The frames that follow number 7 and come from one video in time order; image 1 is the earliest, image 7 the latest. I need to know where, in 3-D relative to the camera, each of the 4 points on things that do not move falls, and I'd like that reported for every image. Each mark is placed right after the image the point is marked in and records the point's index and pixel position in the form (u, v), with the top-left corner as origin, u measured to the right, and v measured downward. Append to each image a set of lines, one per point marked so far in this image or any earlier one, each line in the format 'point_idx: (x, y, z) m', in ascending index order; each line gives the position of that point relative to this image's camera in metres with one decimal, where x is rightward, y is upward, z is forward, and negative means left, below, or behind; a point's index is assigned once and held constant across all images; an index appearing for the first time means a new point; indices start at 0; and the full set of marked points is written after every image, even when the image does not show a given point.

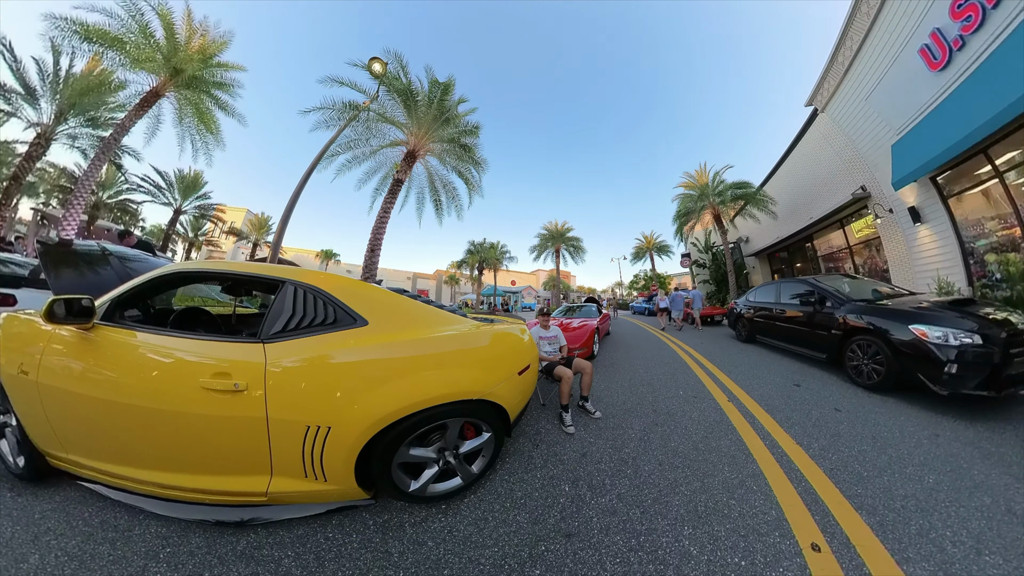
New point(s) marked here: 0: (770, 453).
0: (+2.4, -1.5, +3.1) m
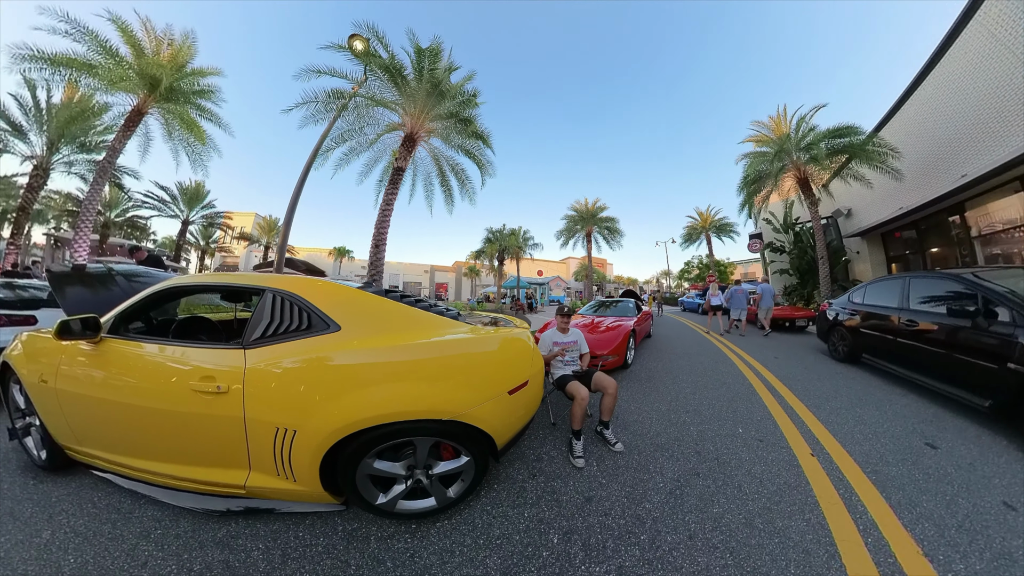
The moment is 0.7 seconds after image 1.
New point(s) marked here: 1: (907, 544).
0: (+2.1, -1.5, +2.1) m
1: (+2.4, -1.5, +2.1) m
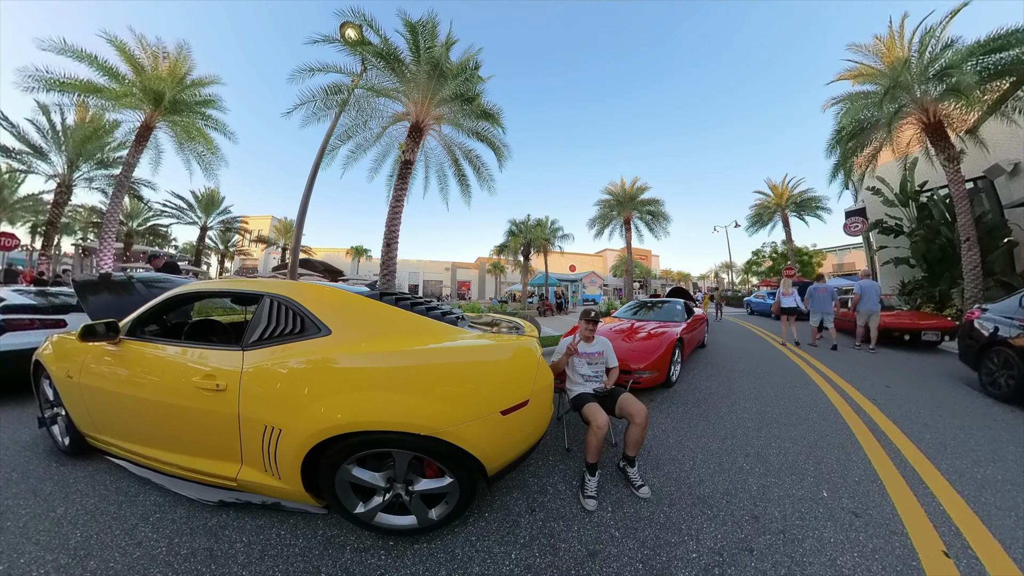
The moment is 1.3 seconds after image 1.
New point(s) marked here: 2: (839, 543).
0: (+1.9, -1.6, +1.2) m
1: (+2.1, -1.5, +1.2) m
2: (+1.9, -1.5, +2.0) m
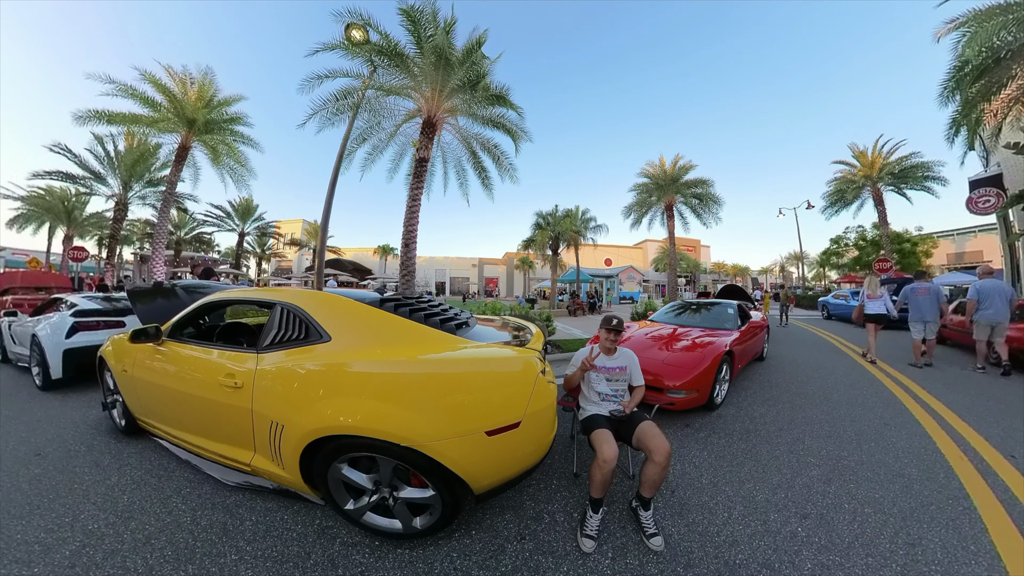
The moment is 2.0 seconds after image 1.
0: (+1.5, -1.6, +0.7) m
1: (+1.8, -1.6, +0.6) m
2: (+1.7, -1.5, +1.5) m
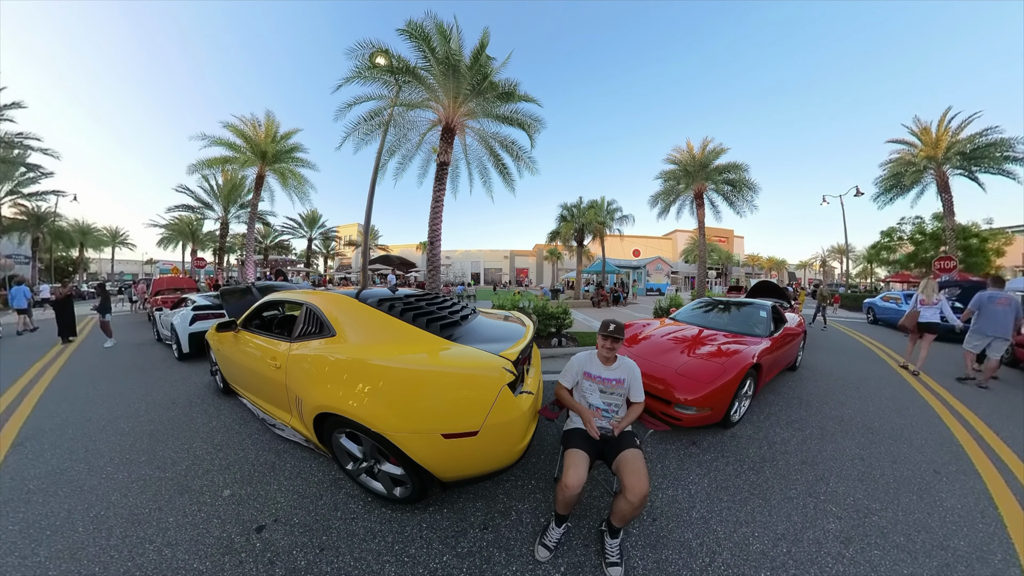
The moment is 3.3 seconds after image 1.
0: (+1.0, -1.8, +0.9) m
1: (+1.3, -1.8, +0.7) m
2: (+1.4, -1.6, +1.6) m
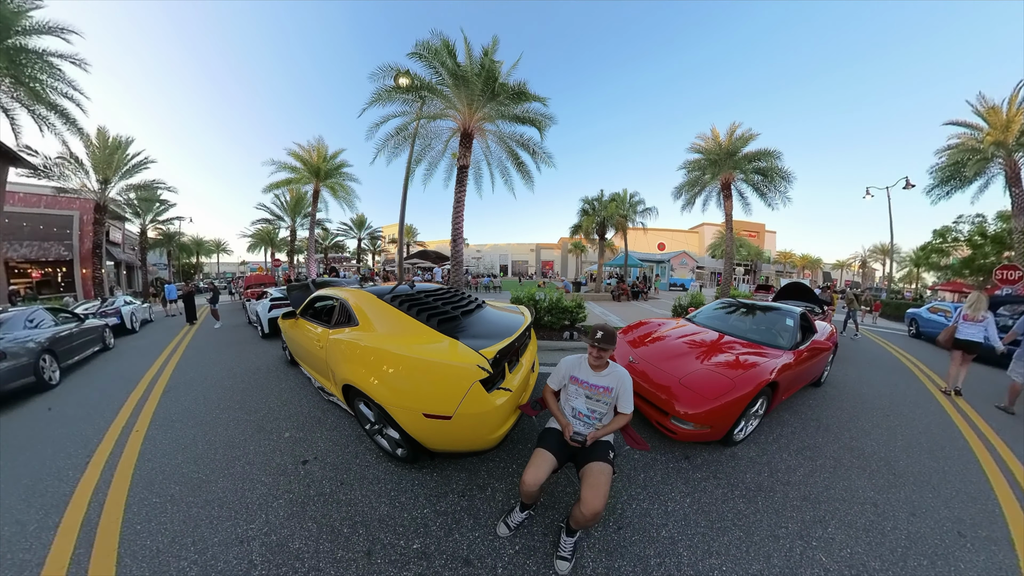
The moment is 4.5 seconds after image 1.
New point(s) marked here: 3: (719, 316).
0: (+0.5, -2.0, +1.1) m
1: (+0.7, -2.0, +1.0) m
2: (+1.0, -1.7, +1.8) m
3: (+2.5, -0.3, +4.2) m
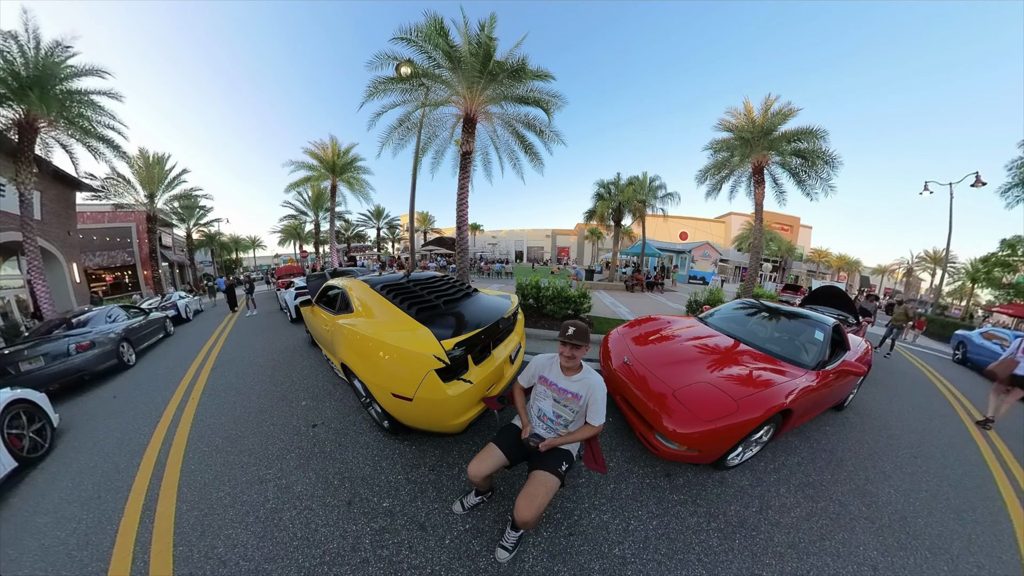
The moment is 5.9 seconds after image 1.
0: (+0.1, -2.2, +1.3) m
1: (+0.3, -2.3, +1.1) m
2: (+0.7, -1.9, +1.8) m
3: (+2.6, -0.3, +3.8) m
